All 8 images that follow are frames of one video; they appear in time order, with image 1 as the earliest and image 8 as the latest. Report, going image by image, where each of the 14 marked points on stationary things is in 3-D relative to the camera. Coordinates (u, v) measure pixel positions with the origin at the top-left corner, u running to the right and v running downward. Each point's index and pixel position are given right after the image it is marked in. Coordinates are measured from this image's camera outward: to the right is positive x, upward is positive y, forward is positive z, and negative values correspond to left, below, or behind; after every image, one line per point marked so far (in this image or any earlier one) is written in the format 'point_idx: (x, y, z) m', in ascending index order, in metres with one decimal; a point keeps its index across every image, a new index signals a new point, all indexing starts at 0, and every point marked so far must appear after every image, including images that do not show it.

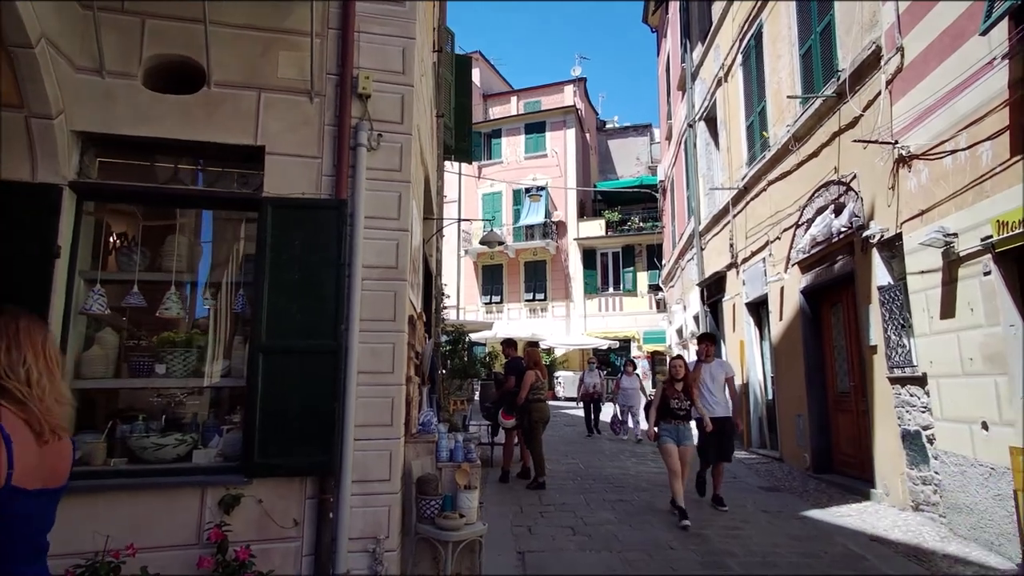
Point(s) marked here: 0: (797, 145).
0: (+3.3, +1.7, +7.5) m
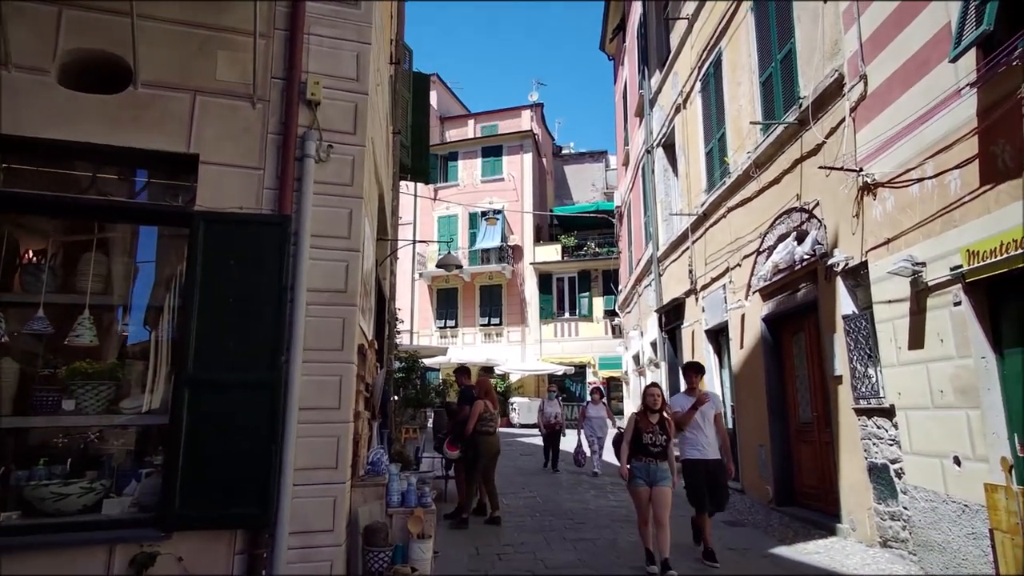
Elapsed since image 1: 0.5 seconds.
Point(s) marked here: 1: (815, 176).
0: (+2.8, +1.3, +7.5) m
1: (+2.9, +1.1, +6.1) m
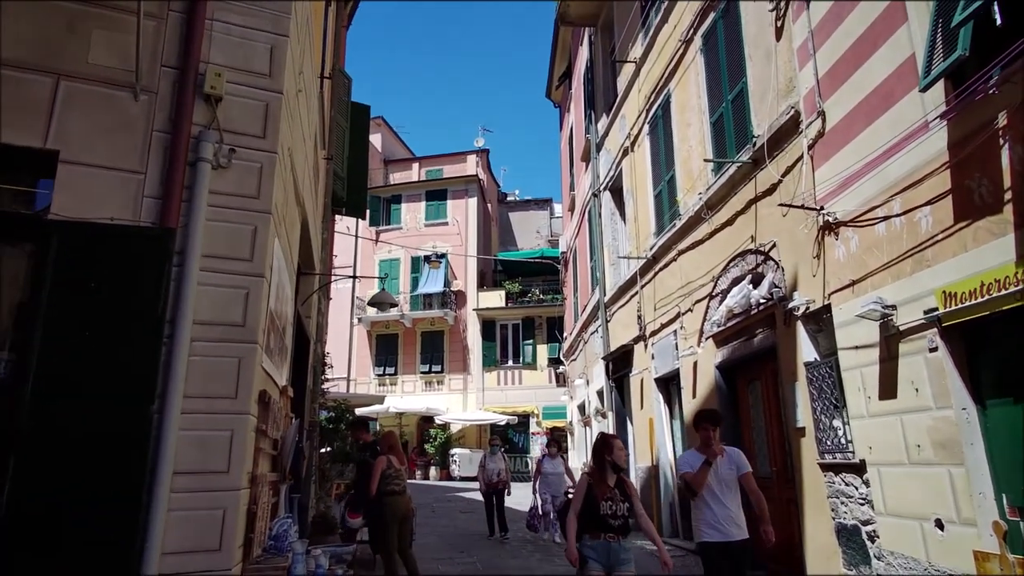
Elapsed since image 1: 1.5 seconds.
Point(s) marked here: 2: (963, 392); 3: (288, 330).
0: (+2.2, +0.8, +7.2) m
1: (+2.4, +0.7, +5.9) m
2: (+2.6, -0.6, +3.7) m
3: (-1.4, -0.3, +4.0) m
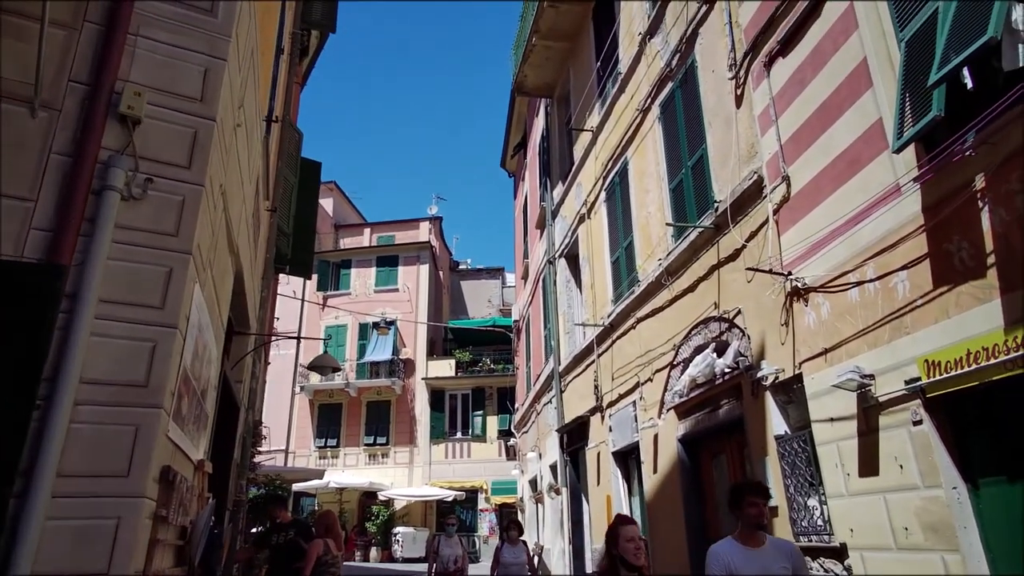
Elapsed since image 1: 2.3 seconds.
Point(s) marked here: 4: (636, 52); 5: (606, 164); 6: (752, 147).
0: (+1.7, +0.1, +7.1) m
1: (+2.0, +0.1, +5.7) m
2: (+2.3, -1.0, +3.5) m
3: (-1.6, -0.6, +3.5) m
4: (+1.6, +3.1, +8.5) m
5: (+1.4, +1.8, +9.5) m
6: (+2.1, +1.2, +5.6) m
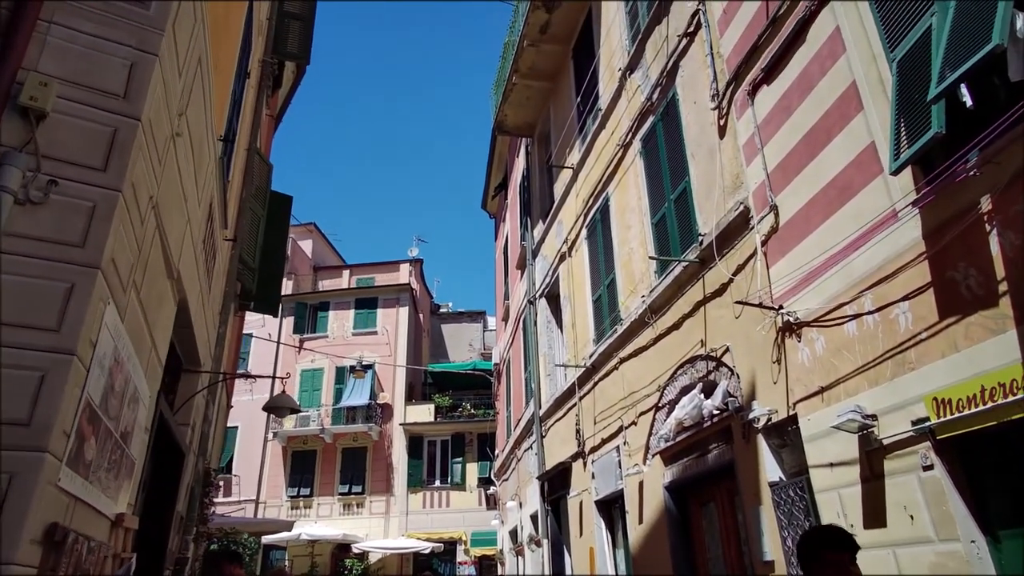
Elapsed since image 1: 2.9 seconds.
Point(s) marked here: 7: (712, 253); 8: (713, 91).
0: (+1.5, -0.3, +6.8) m
1: (+1.8, -0.2, +5.4) m
2: (+2.2, -1.1, +3.1) m
3: (-1.7, -0.7, +3.0) m
4: (+1.3, +2.6, +8.4) m
5: (+1.1, +1.2, +9.3) m
6: (+1.9, +0.9, +5.4) m
7: (+1.7, +0.3, +5.5) m
8: (+1.8, +1.8, +5.8) m
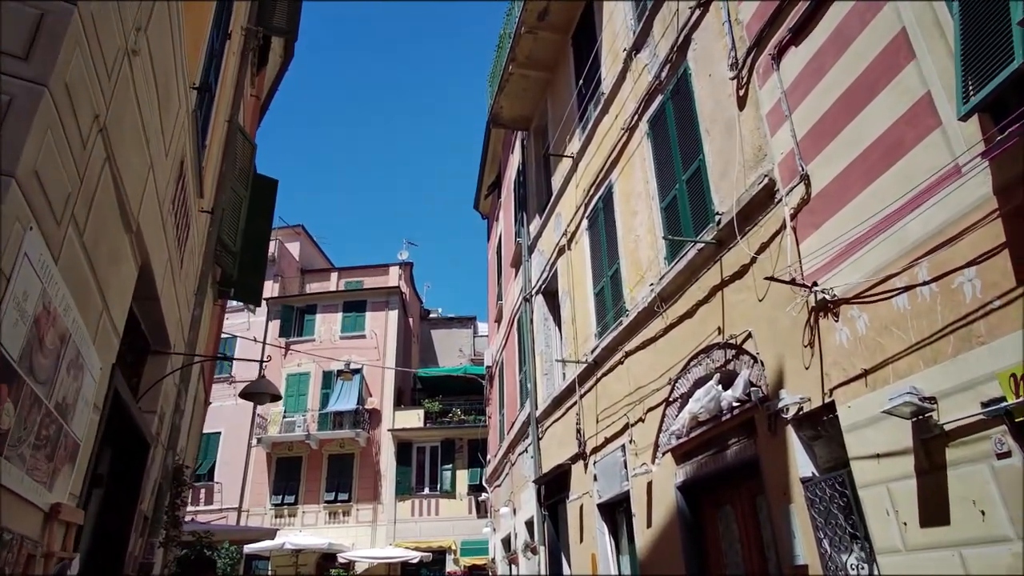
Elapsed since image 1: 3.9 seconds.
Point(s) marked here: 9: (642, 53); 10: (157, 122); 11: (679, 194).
0: (+1.5, -0.2, +6.3) m
1: (+1.8, -0.1, +5.0) m
2: (+2.3, -0.9, +2.7) m
3: (-1.7, -0.5, +2.6) m
4: (+1.3, +2.7, +8.0) m
5: (+1.0, +1.3, +8.9) m
6: (+1.9, +1.1, +5.0) m
7: (+1.7, +0.4, +5.1) m
8: (+1.8, +1.9, +5.4) m
9: (+1.5, +2.7, +7.5) m
10: (-1.6, +0.8, +3.0) m
11: (+1.6, +0.9, +6.2) m
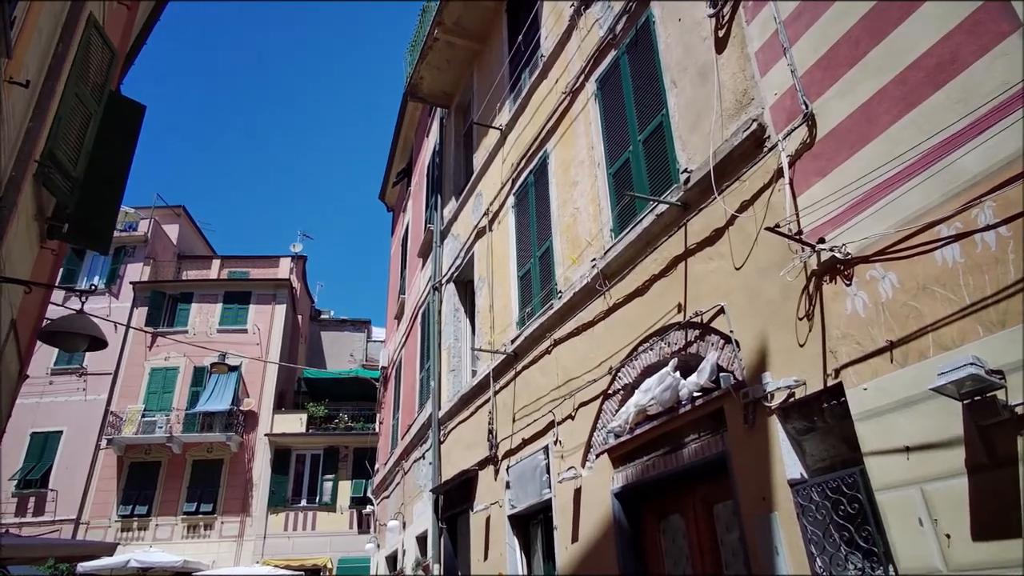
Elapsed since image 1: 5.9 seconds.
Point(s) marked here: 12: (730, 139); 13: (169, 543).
0: (+0.8, 0.0, +5.5) m
1: (+1.3, +0.1, +4.2) m
2: (+2.1, -0.7, +2.0) m
3: (-1.7, 0.0, +1.2) m
4: (+0.6, +2.9, +7.2) m
5: (+0.1, +1.5, +8.0) m
6: (+1.5, +1.3, +4.2) m
7: (+1.3, +0.7, +4.3) m
8: (+1.4, +2.1, +4.7) m
9: (+0.8, +2.9, +6.7) m
10: (-1.7, +1.2, +1.8) m
11: (+1.0, +1.1, +5.4) m
12: (+1.4, +1.0, +4.2) m
13: (-9.9, -7.3, +18.8) m
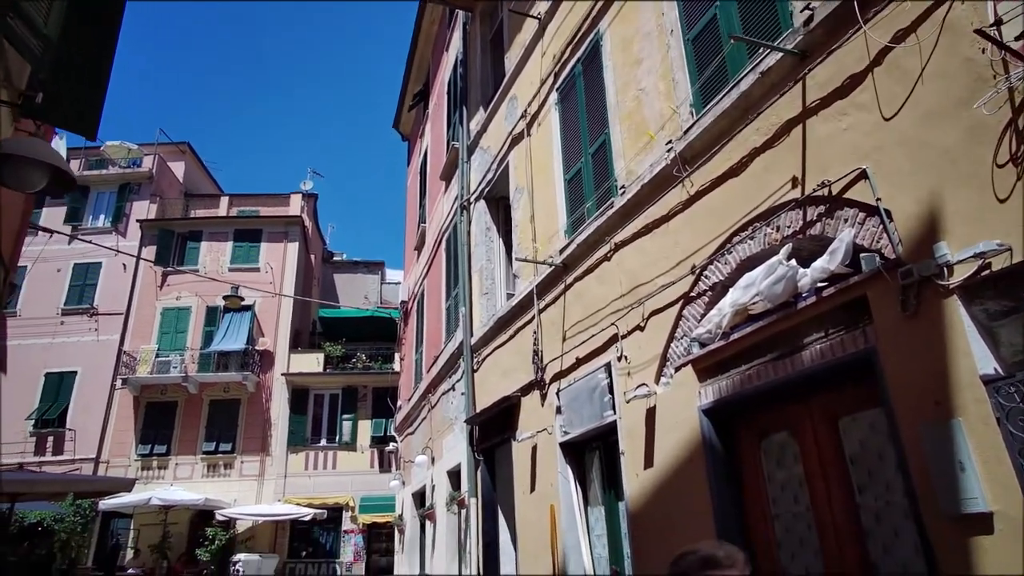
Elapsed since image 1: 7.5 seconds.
0: (+1.3, +0.8, +4.6) m
1: (+1.8, +0.8, +3.3) m
2: (+2.5, -0.2, +1.2) m
3: (-1.3, +0.5, +0.4) m
4: (+1.0, +3.8, +6.1) m
5: (+0.5, +2.5, +7.0) m
6: (+1.9, +2.0, +3.2) m
7: (+1.7, +1.4, +3.4) m
8: (+1.8, +2.8, +3.6) m
9: (+1.3, +3.8, +5.6) m
10: (-1.3, +1.7, +0.8) m
11: (+1.4, +1.9, +4.5) m
12: (+1.8, +1.7, +3.2) m
13: (-9.2, -5.5, +18.6) m
